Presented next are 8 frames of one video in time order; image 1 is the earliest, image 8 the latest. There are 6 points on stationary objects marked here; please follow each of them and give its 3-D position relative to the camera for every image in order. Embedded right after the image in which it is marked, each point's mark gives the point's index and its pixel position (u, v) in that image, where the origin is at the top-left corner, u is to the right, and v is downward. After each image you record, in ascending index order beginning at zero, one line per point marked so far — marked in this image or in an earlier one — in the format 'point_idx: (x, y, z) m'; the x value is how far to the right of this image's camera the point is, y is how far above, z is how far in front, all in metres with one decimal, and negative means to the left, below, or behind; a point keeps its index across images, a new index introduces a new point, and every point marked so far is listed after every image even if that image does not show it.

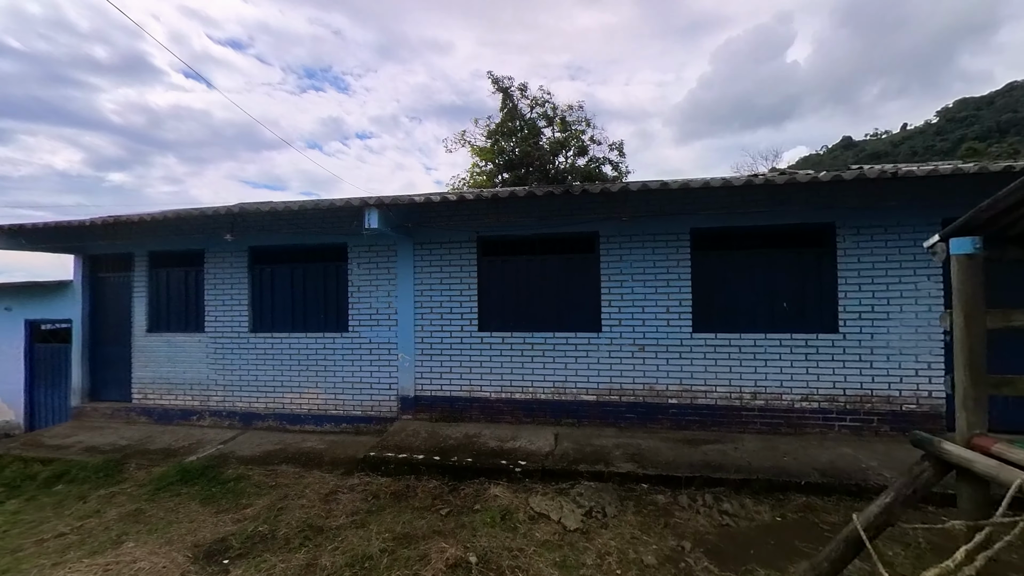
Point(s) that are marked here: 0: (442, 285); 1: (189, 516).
0: (-0.8, 0.0, +5.4) m
1: (-2.3, -1.6, +3.6) m
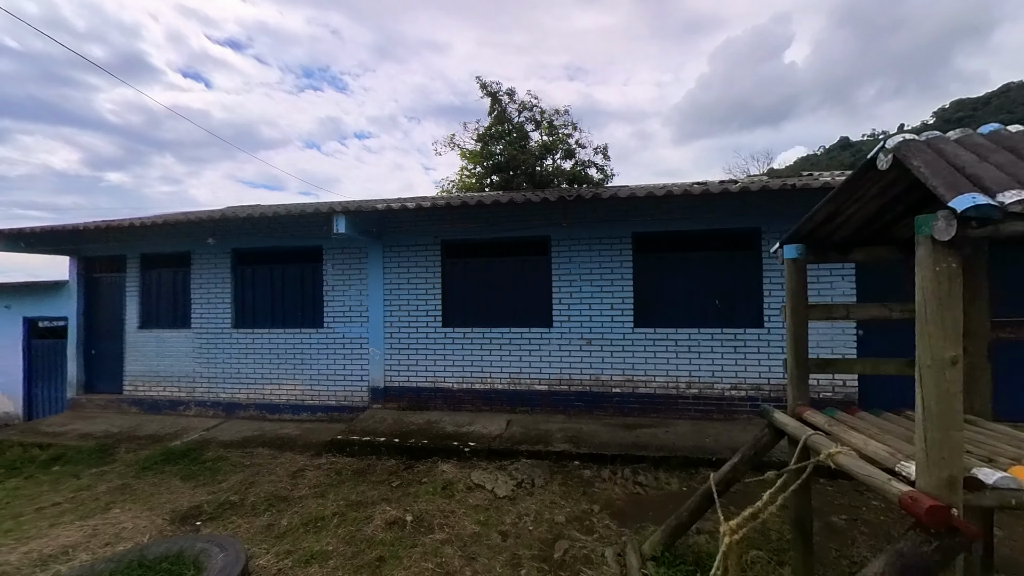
0: (-1.2, +0.1, +5.8) m
1: (-2.8, -1.6, +4.0) m
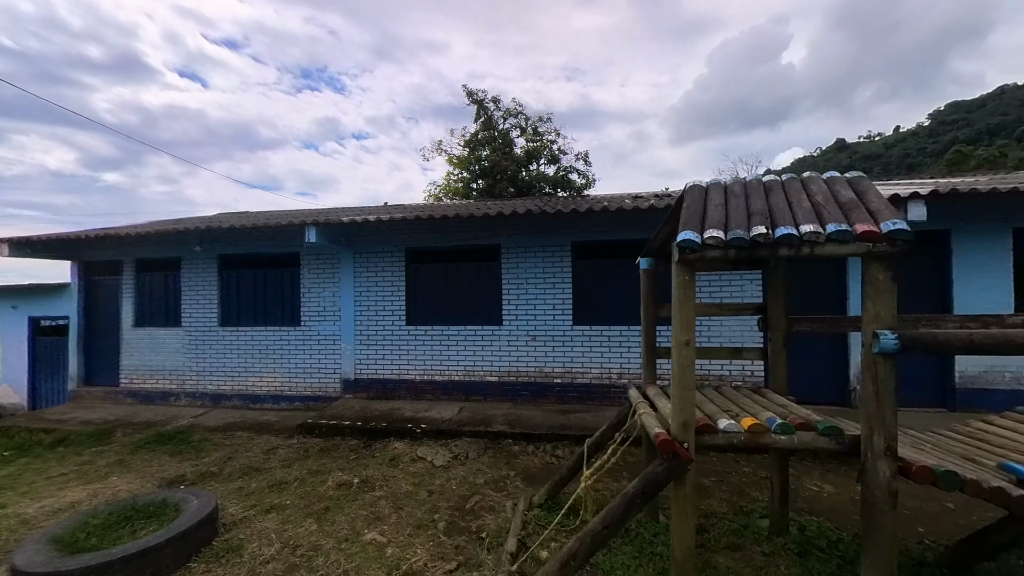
0: (-1.8, 0.0, +6.5) m
1: (-3.4, -1.7, +4.7) m
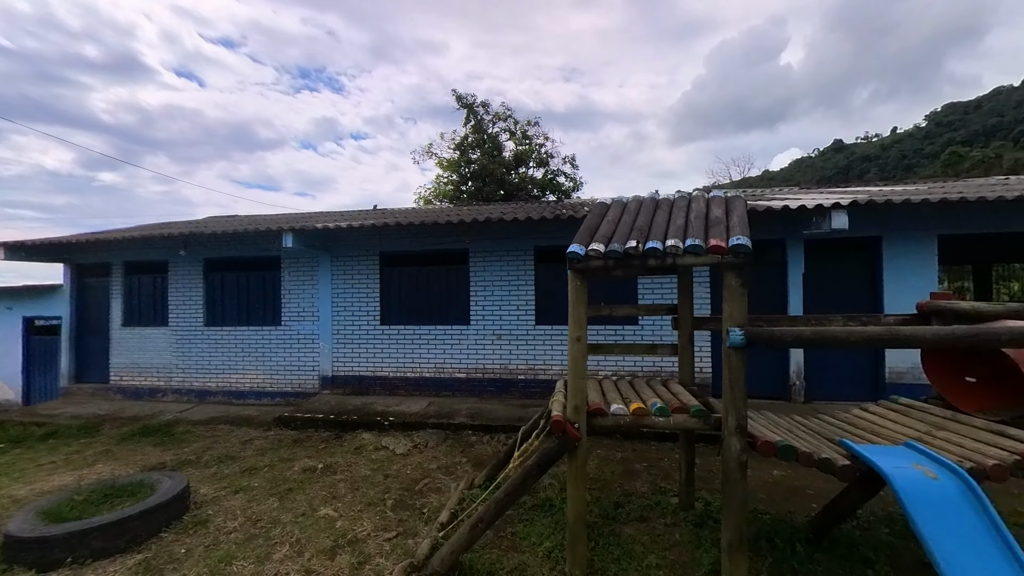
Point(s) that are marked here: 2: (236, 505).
0: (-2.2, 0.0, +6.9) m
1: (-3.8, -1.7, +5.1) m
2: (-2.0, -1.6, +3.6) m
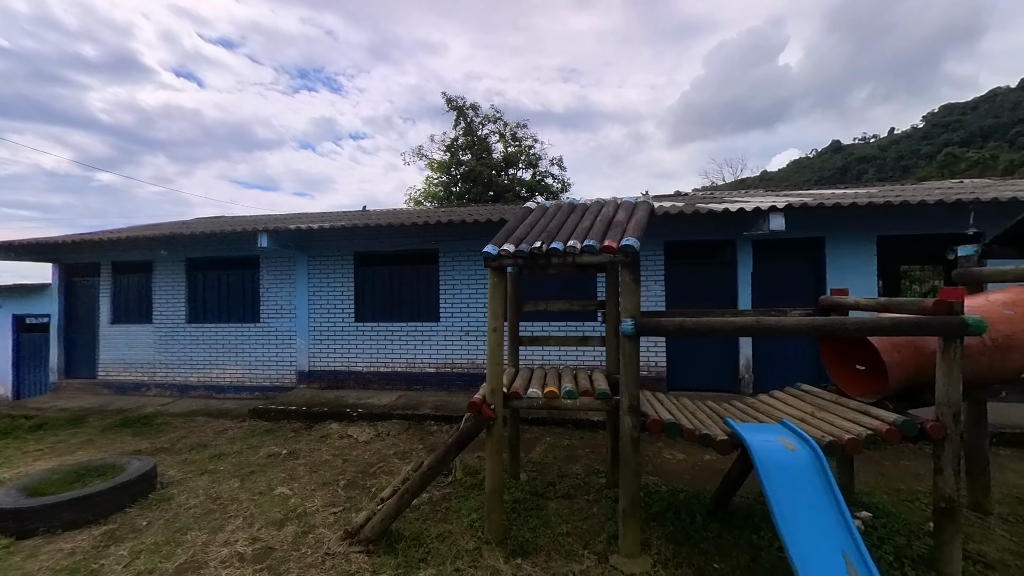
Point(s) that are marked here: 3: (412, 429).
0: (-2.7, 0.0, +7.2) m
1: (-4.3, -1.7, +5.4) m
2: (-2.4, -1.6, +3.9) m
3: (-1.1, -1.5, +5.3) m
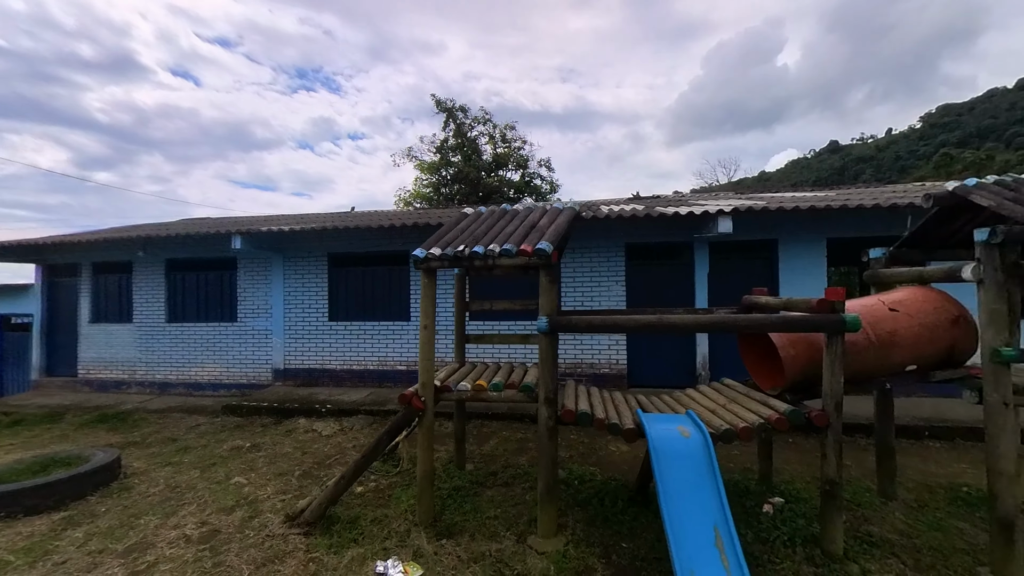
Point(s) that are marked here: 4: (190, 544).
0: (-3.2, 0.0, +7.4) m
1: (-4.7, -1.7, +5.6) m
2: (-2.9, -1.6, +4.1) m
3: (-1.5, -1.5, +5.5) m
4: (-1.9, -1.5, +2.9) m
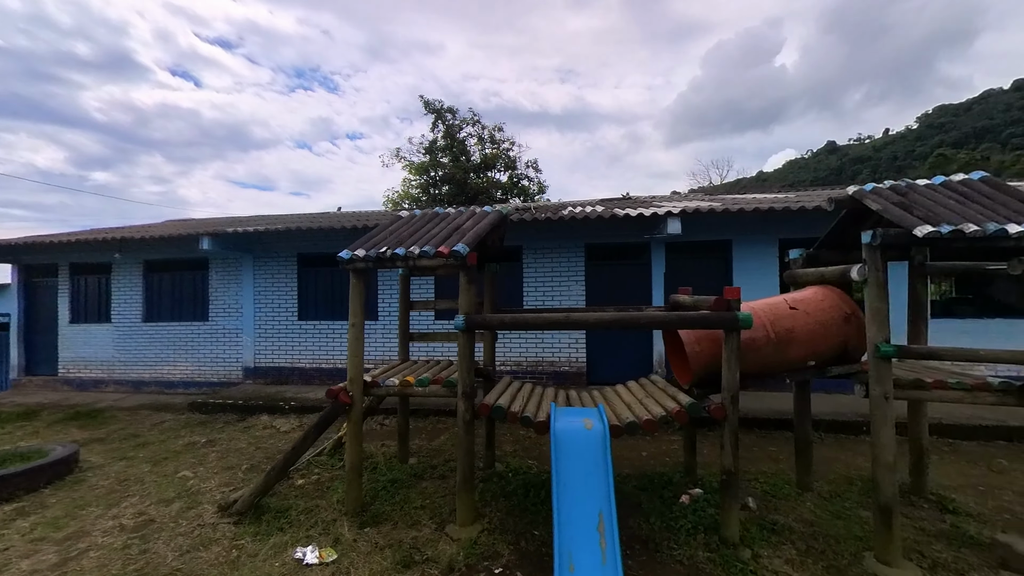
0: (-3.7, 0.0, +7.5) m
1: (-5.2, -1.7, +5.7) m
2: (-3.4, -1.6, +4.2) m
3: (-2.0, -1.5, +5.7) m
4: (-2.4, -1.5, +3.1) m
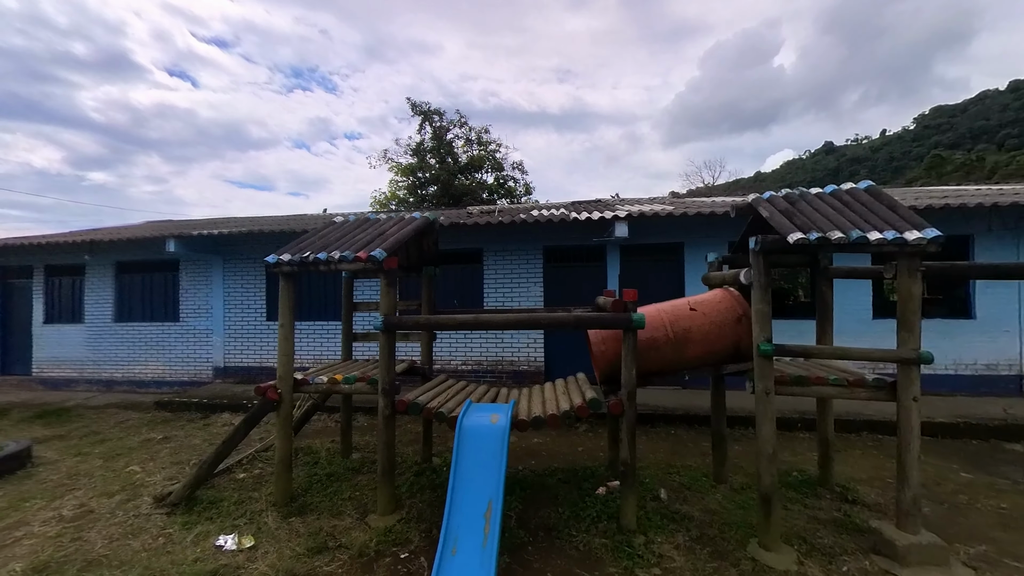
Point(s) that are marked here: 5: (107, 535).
0: (-4.2, 0.0, +7.7) m
1: (-5.8, -1.7, +5.8) m
2: (-3.9, -1.6, +4.4) m
3: (-2.6, -1.6, +5.8) m
4: (-3.0, -1.6, +3.2) m
5: (-2.5, -1.5, +3.0) m
